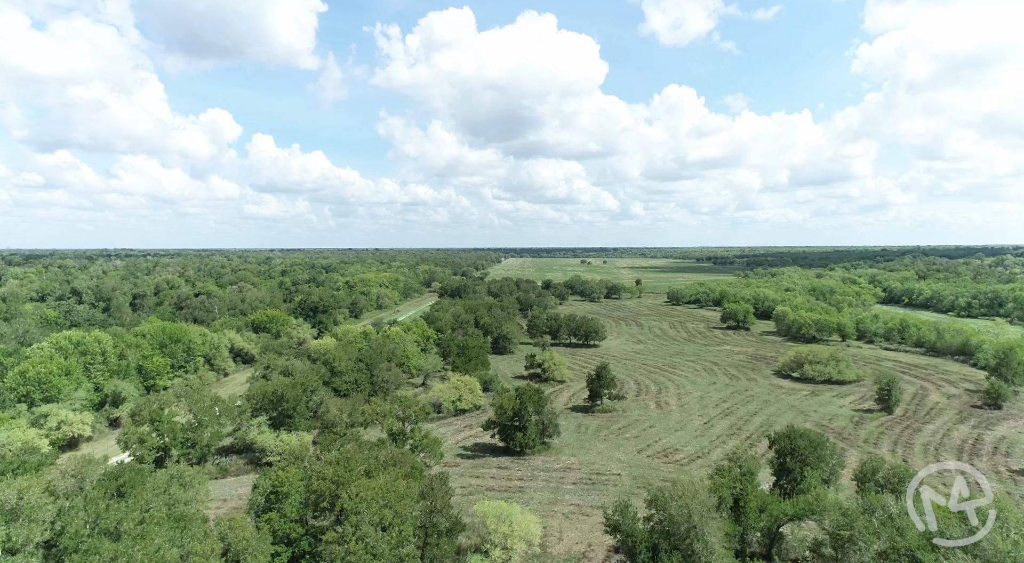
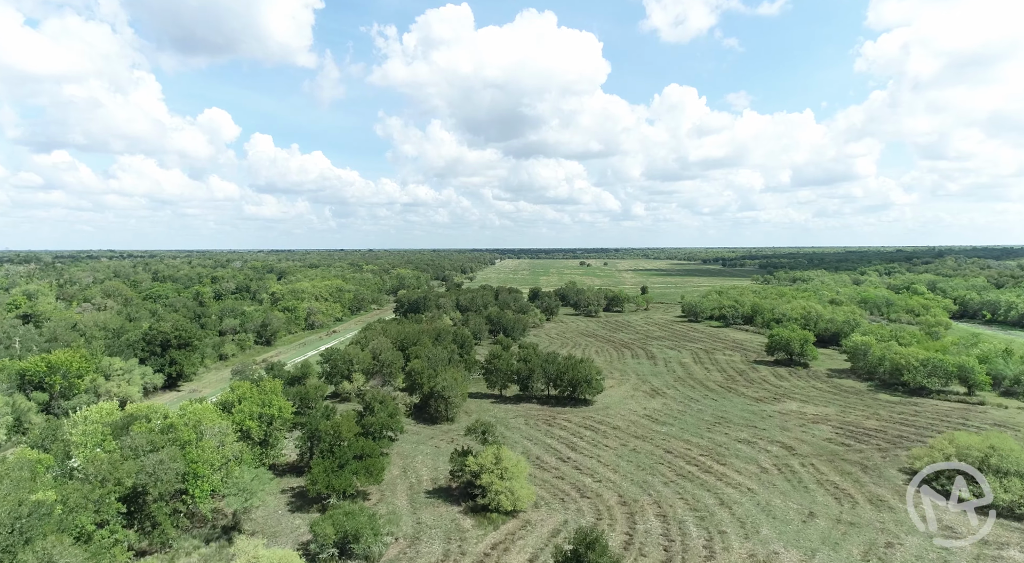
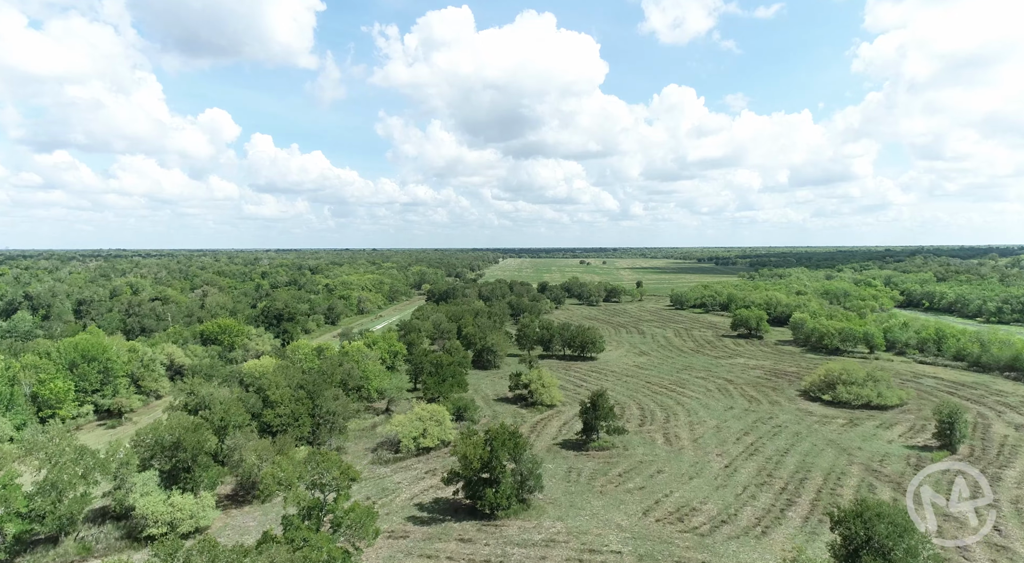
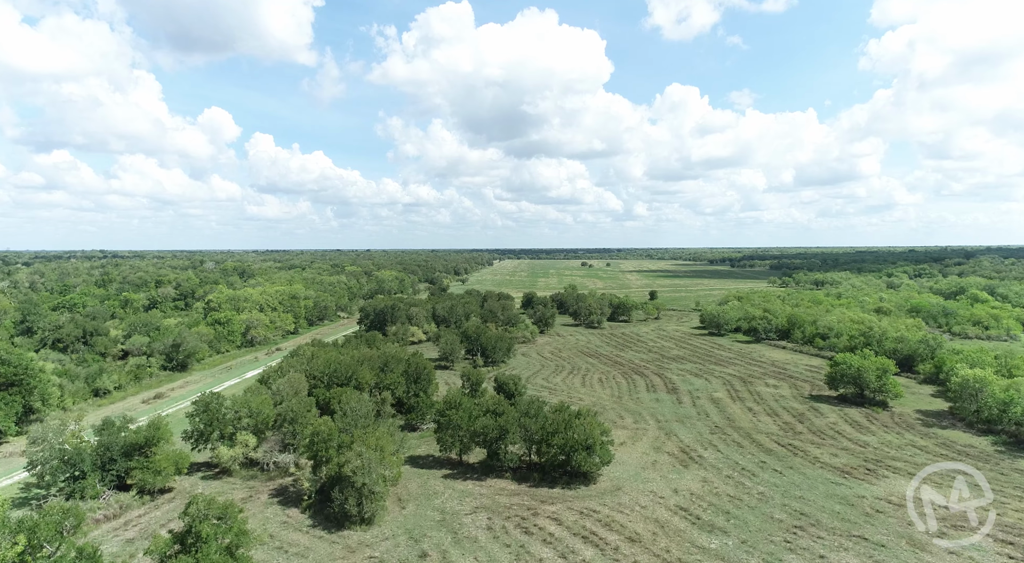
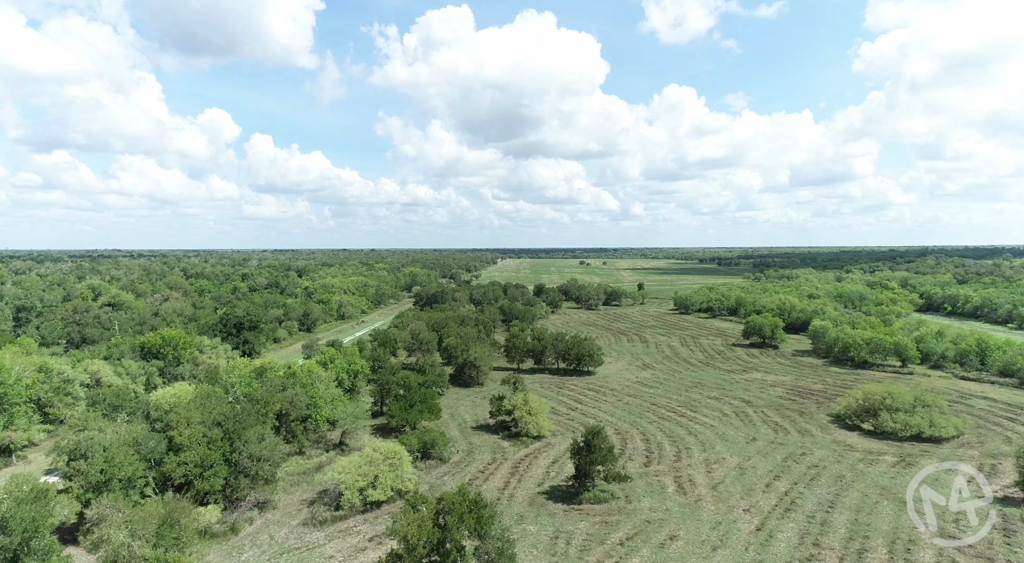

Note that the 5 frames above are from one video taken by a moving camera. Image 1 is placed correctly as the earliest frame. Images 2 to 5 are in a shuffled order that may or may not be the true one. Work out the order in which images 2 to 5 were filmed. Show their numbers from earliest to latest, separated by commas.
3, 5, 2, 4
